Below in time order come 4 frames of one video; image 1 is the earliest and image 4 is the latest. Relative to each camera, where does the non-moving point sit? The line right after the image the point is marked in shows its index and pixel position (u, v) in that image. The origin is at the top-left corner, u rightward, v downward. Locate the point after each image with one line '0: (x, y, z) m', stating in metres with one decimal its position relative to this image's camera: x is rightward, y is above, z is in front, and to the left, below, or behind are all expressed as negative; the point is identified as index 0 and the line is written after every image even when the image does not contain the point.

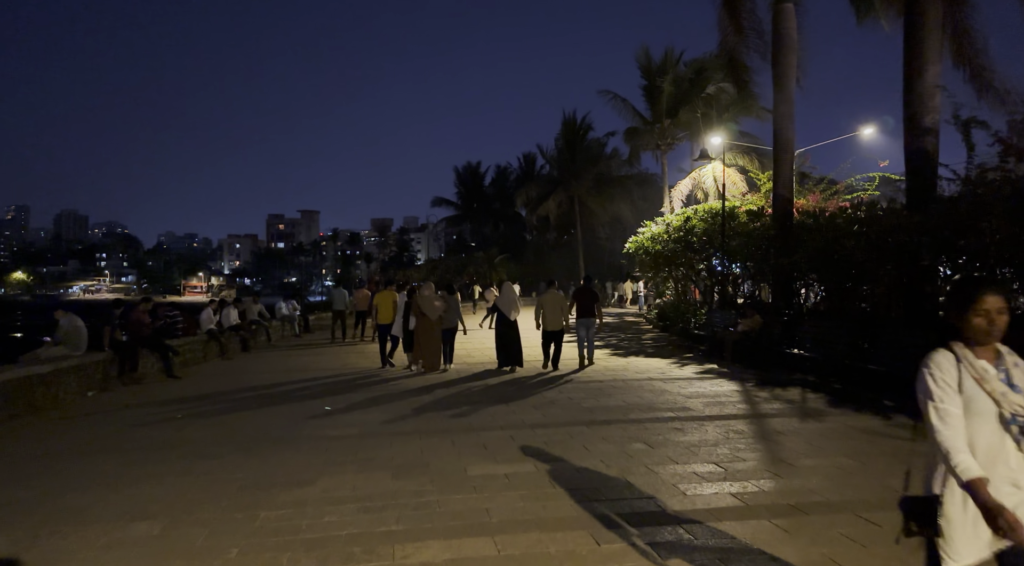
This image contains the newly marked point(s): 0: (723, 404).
0: (+2.5, -1.4, +8.7) m
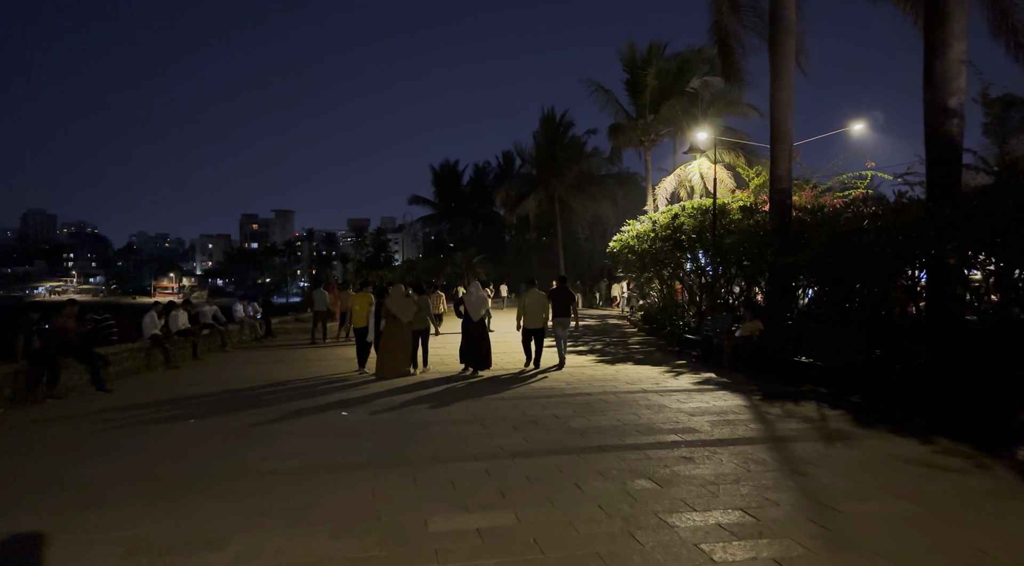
0: (+2.3, -1.5, +7.5) m
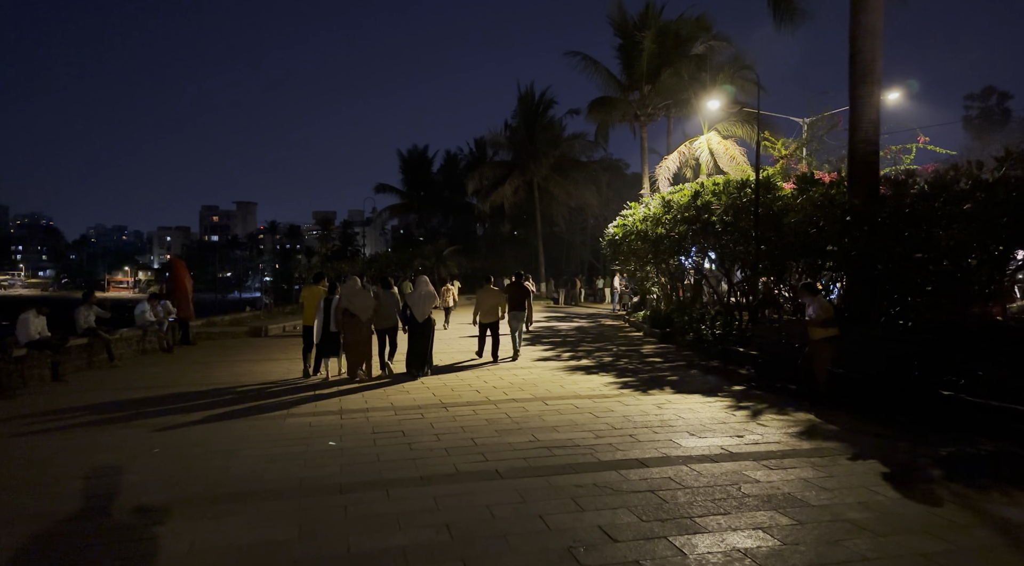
0: (+2.3, -1.4, +3.7) m
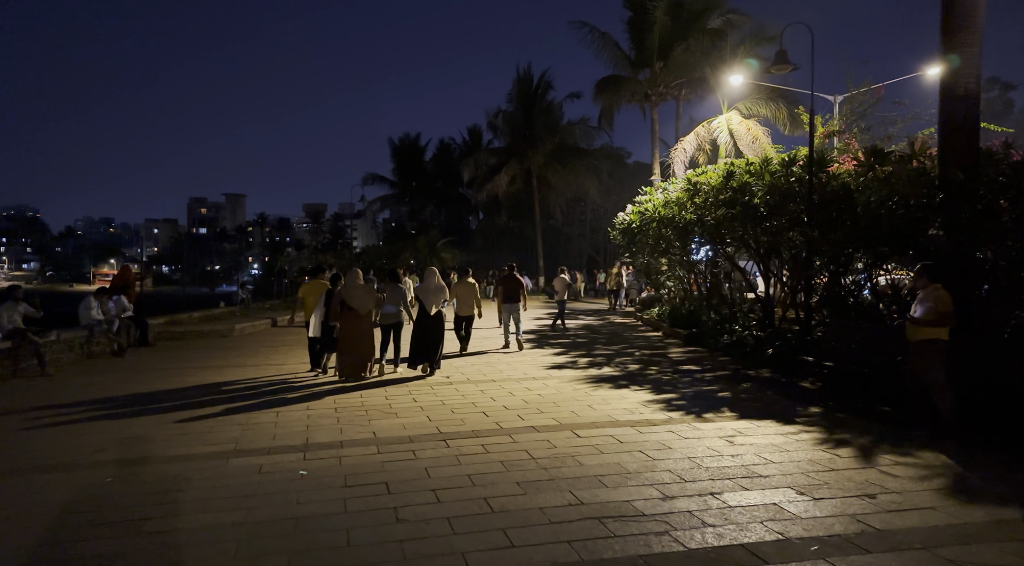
0: (+2.6, -1.4, +1.7) m
